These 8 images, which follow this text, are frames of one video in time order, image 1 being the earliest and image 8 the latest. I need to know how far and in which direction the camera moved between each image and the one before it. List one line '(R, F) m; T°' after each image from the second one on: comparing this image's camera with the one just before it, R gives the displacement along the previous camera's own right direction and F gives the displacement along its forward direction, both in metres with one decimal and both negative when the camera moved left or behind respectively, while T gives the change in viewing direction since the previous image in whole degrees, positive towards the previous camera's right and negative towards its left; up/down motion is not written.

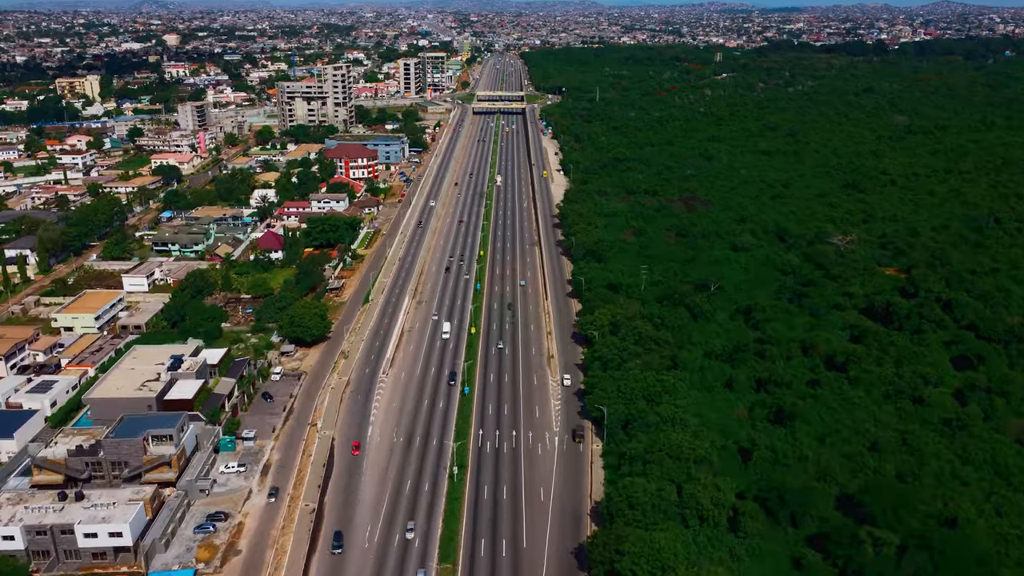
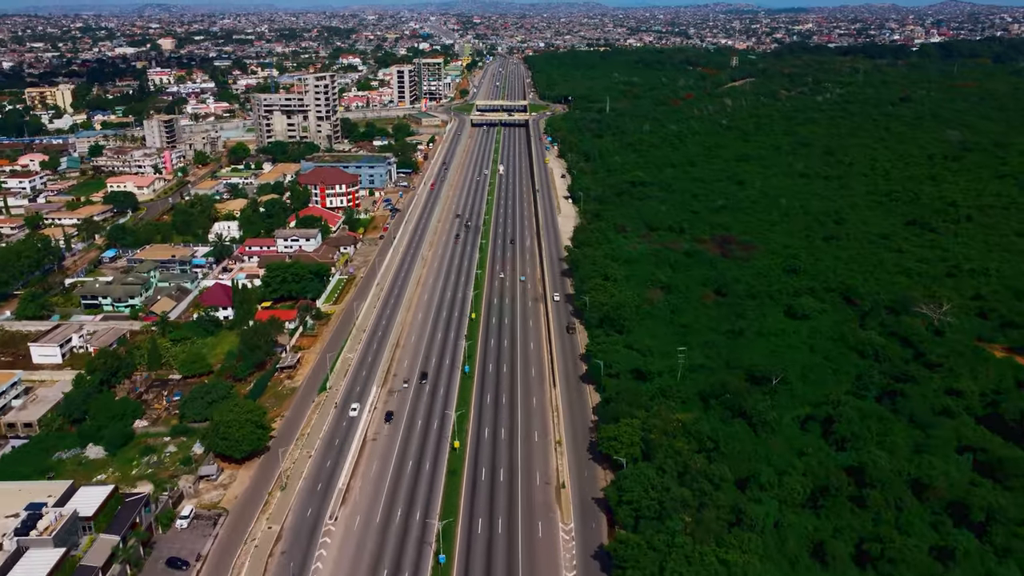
(+0.5, +14.7) m; 0°
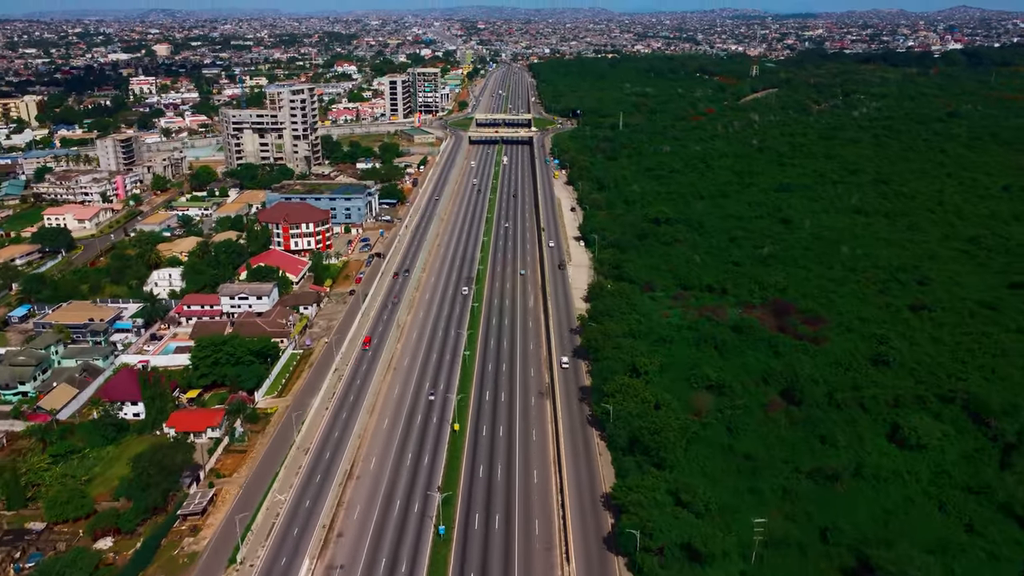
(+0.4, +16.0) m; 0°
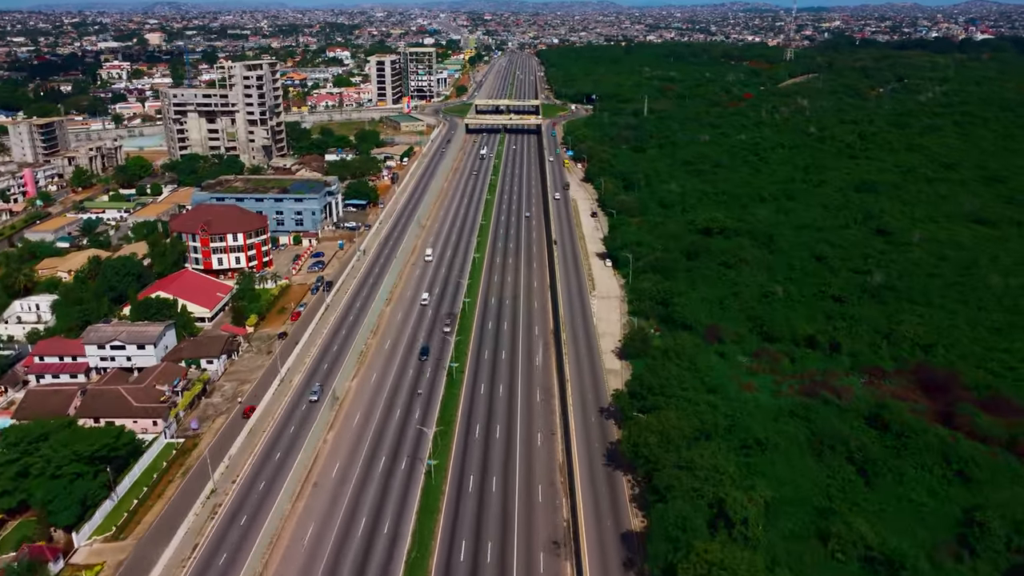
(+0.4, +21.6) m; 0°
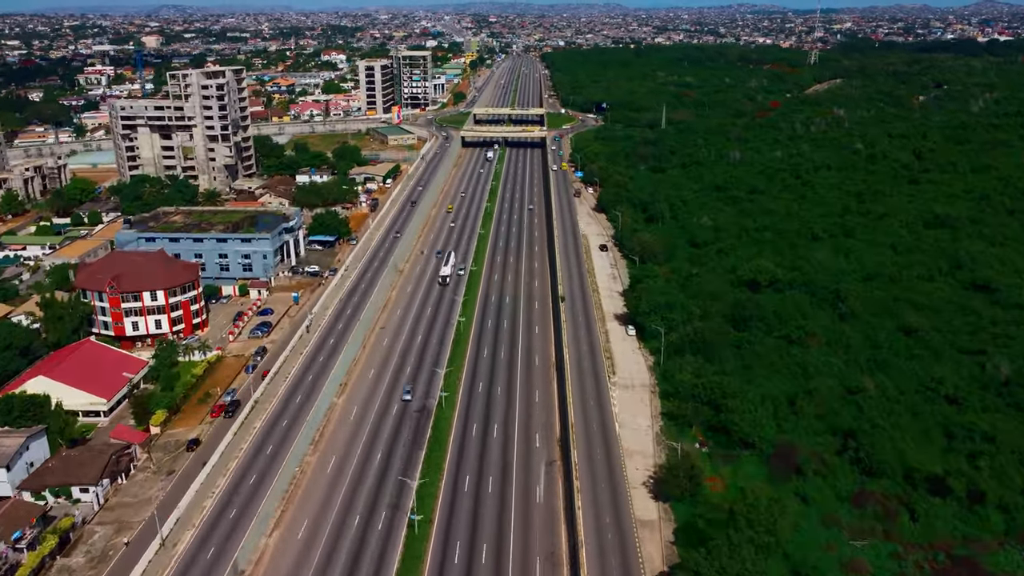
(+0.6, +13.1) m; 0°
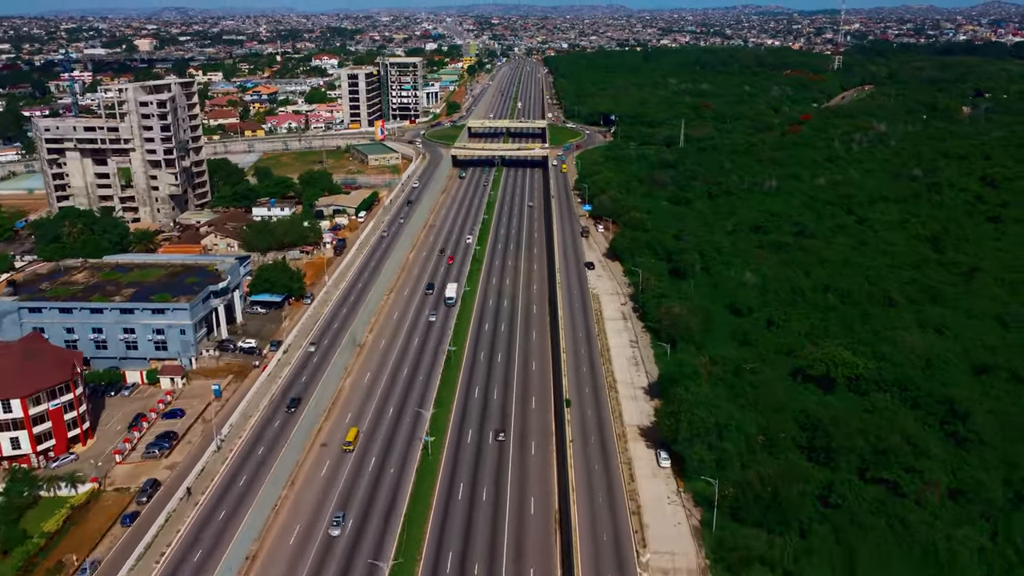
(+0.7, +12.8) m; 0°
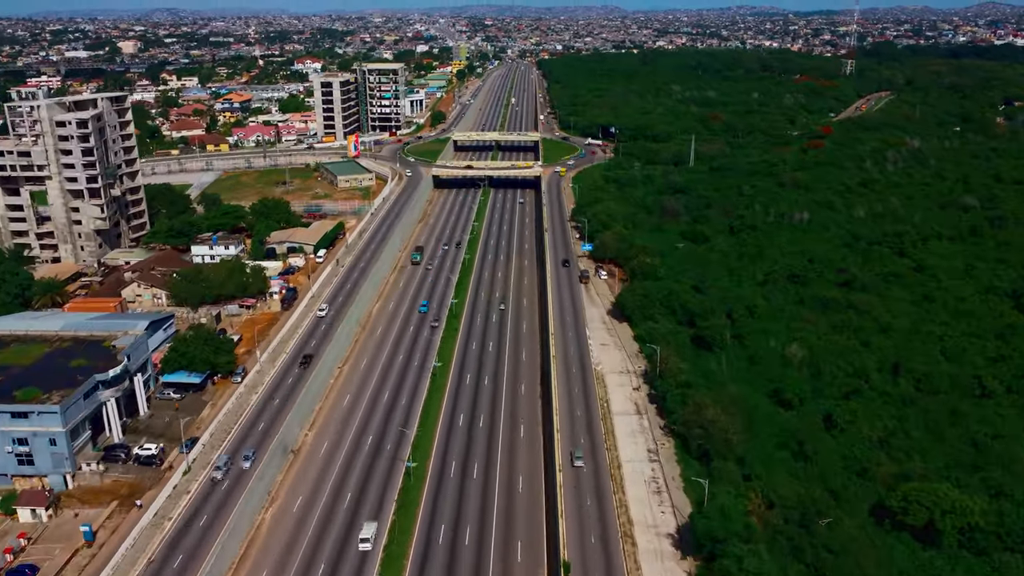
(+0.7, +10.7) m; 0°
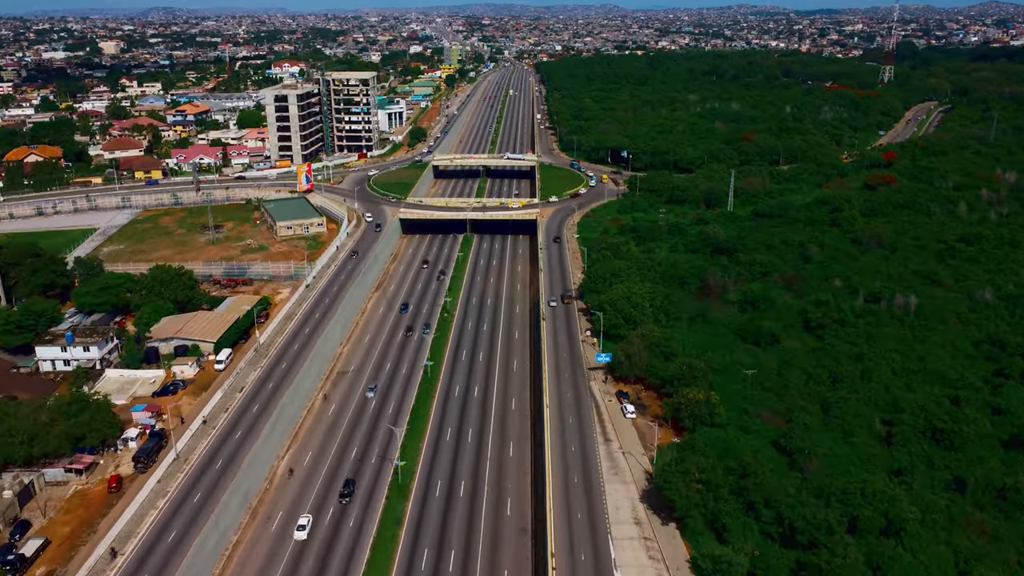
(+0.9, +17.9) m; 0°
